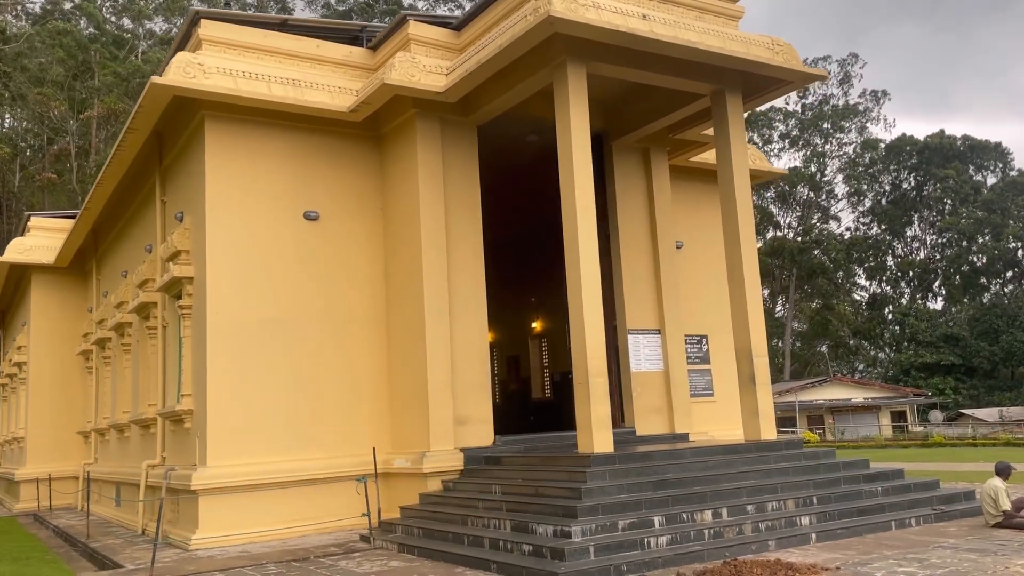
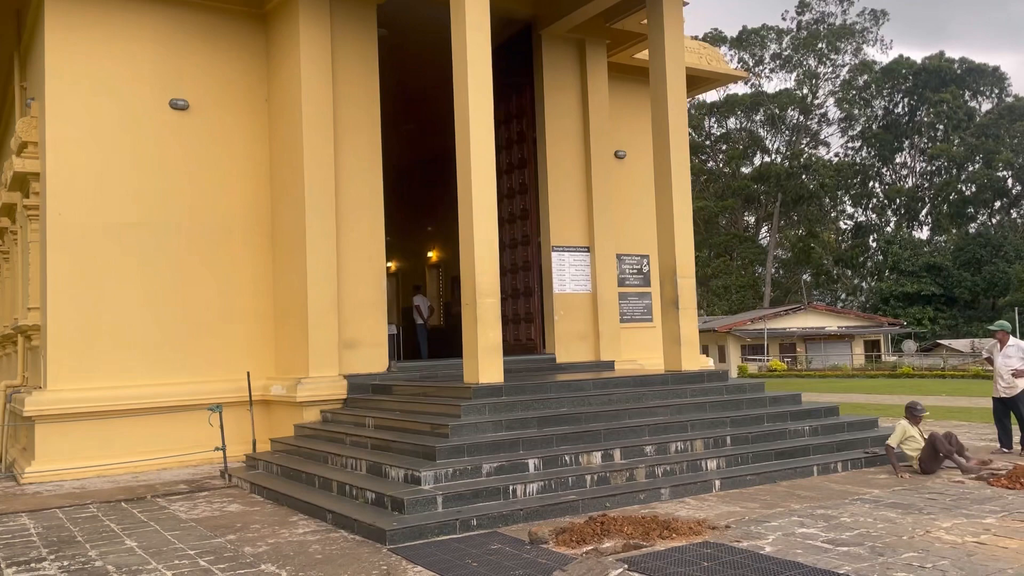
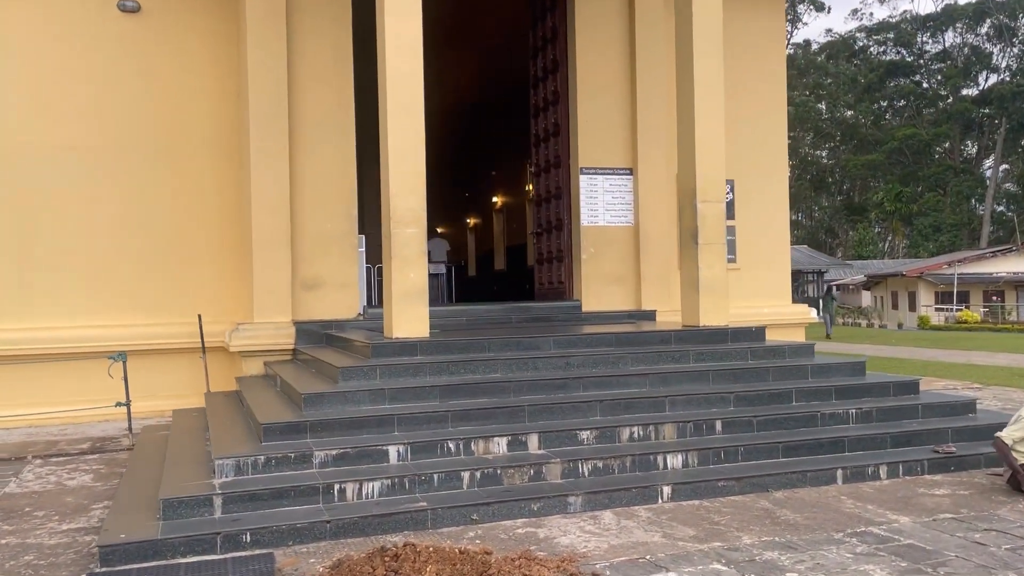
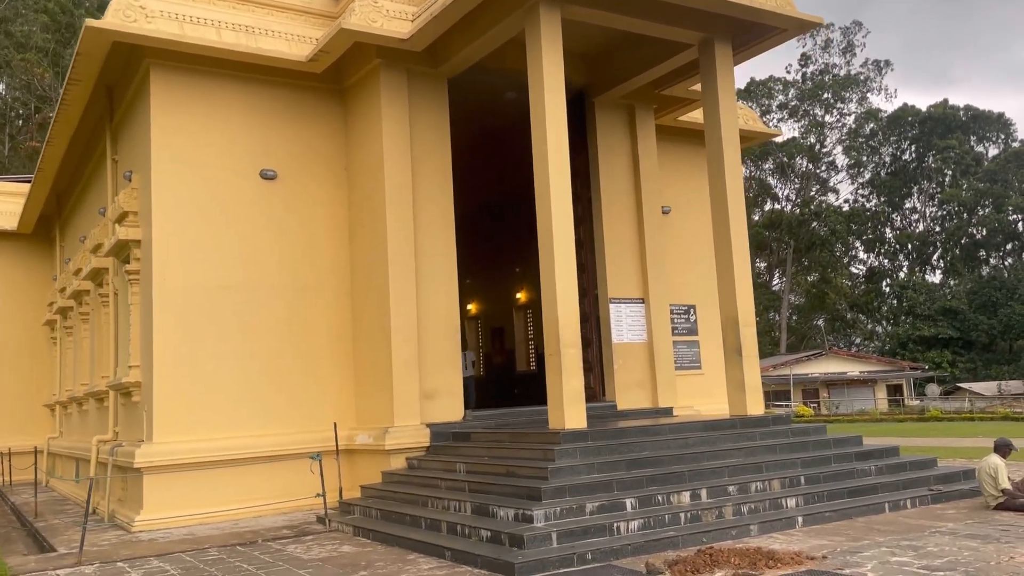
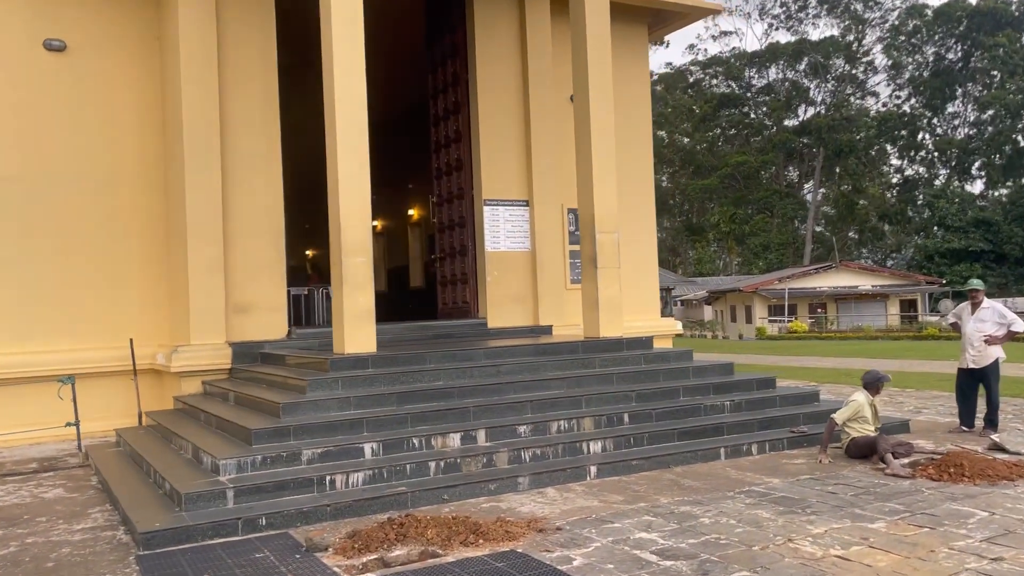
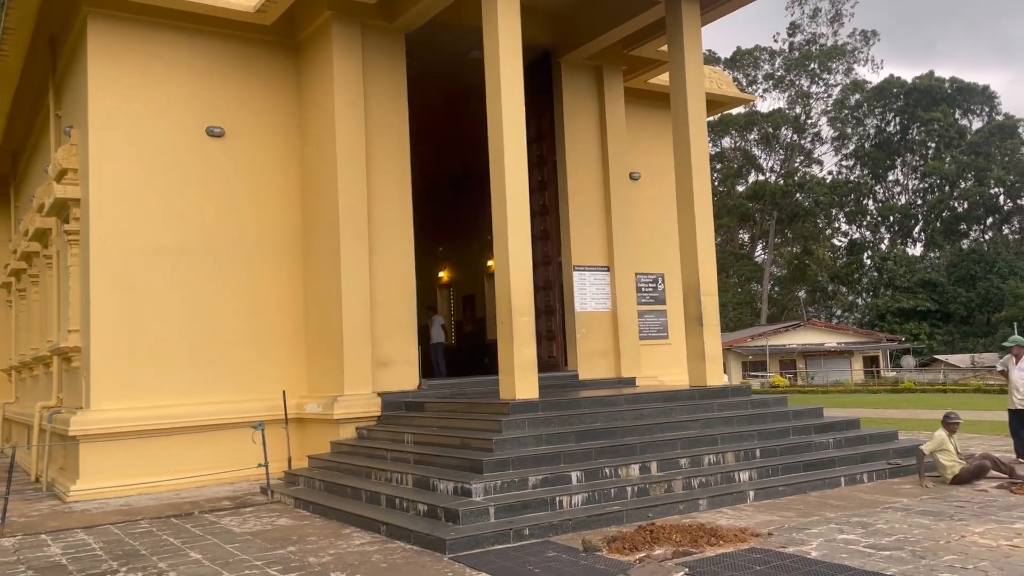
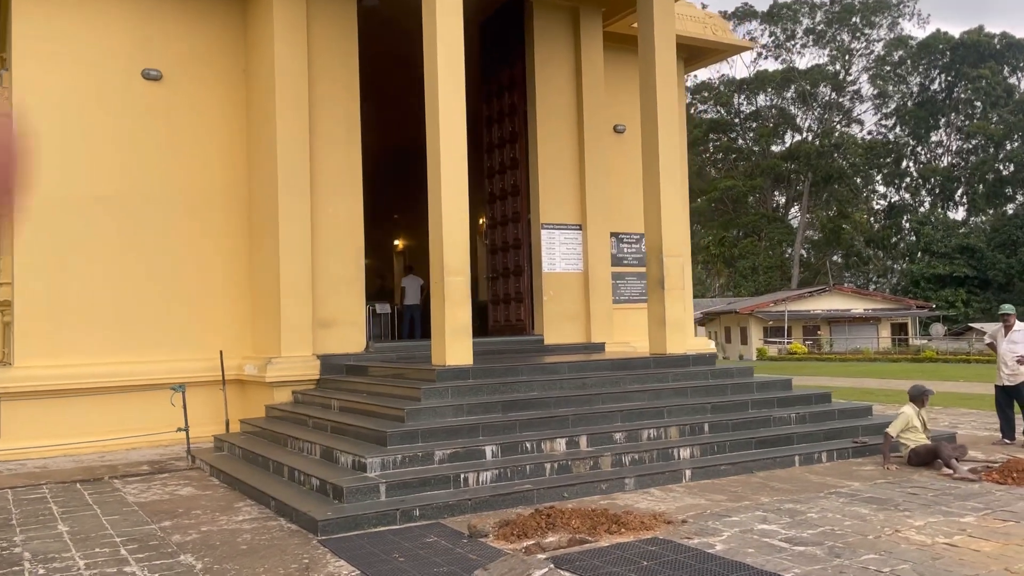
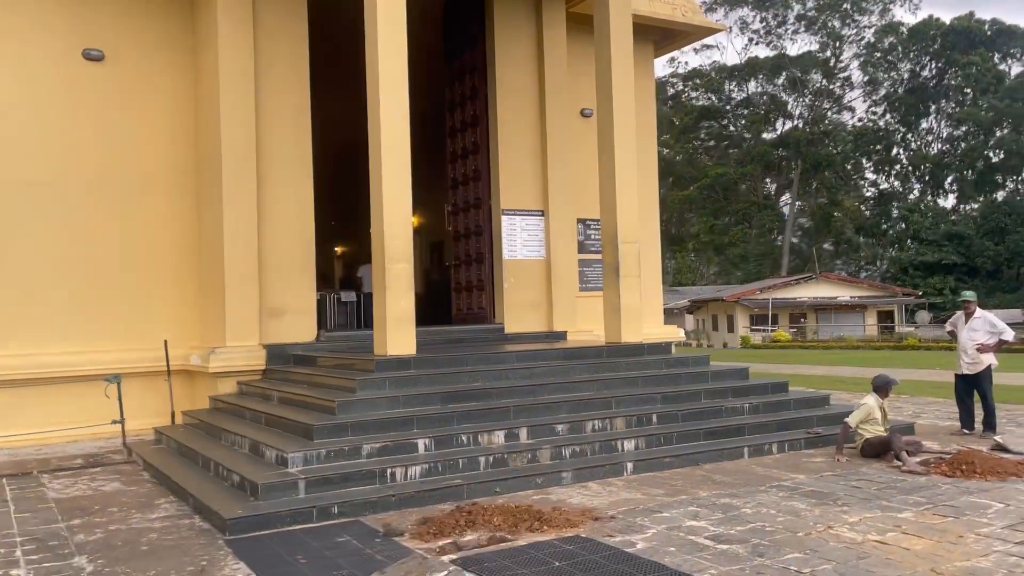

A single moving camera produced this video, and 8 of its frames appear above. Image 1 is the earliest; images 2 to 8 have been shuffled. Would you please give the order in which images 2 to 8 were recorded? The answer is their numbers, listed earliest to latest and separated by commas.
4, 6, 2, 7, 8, 5, 3
